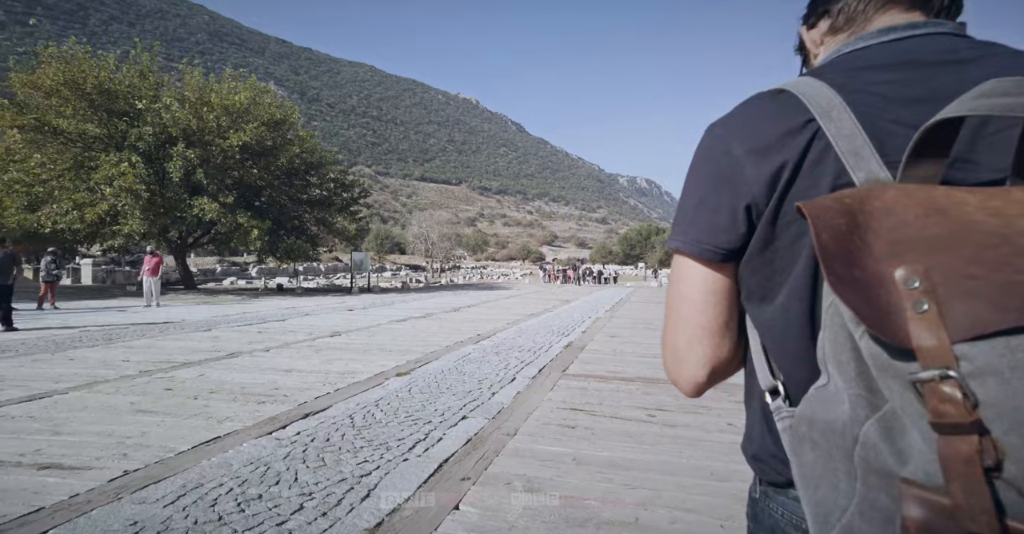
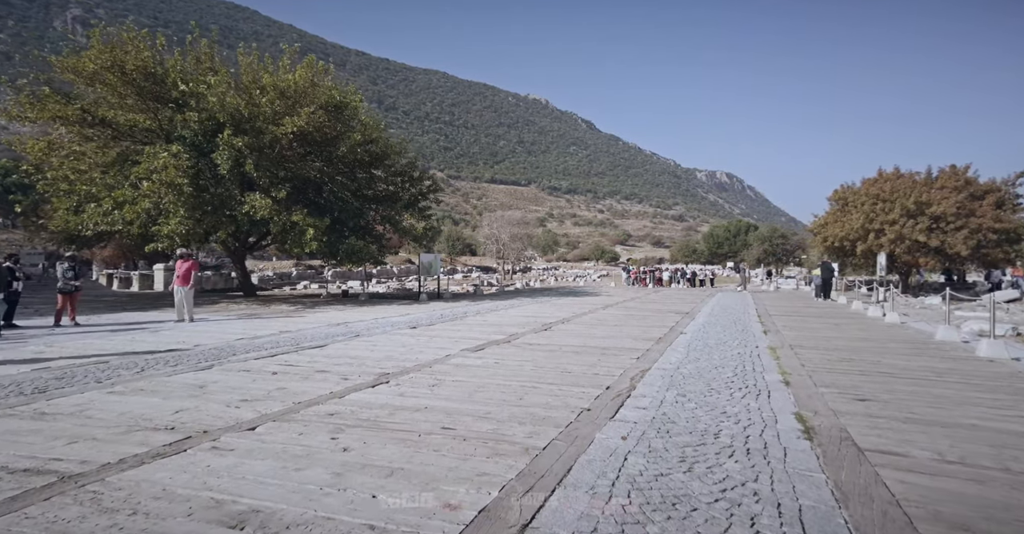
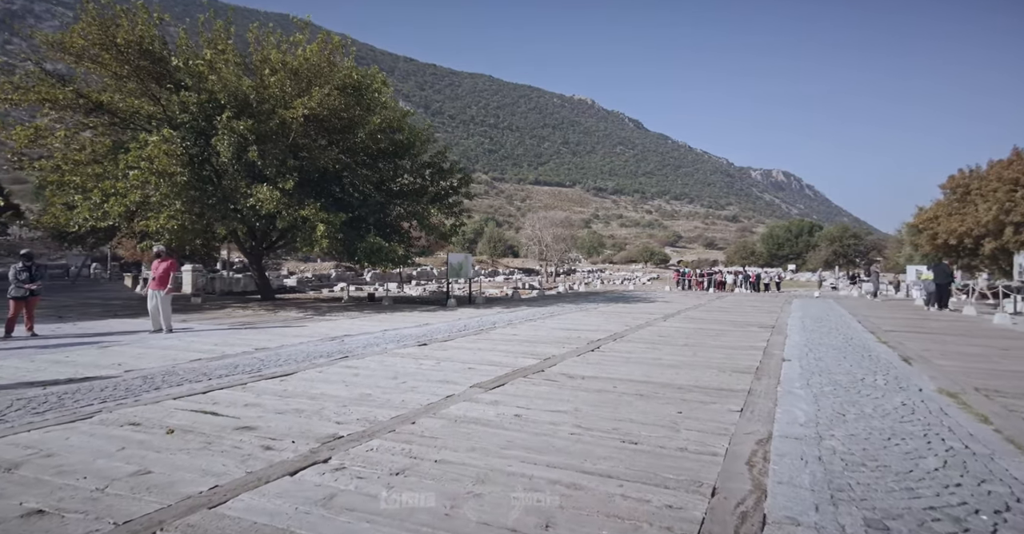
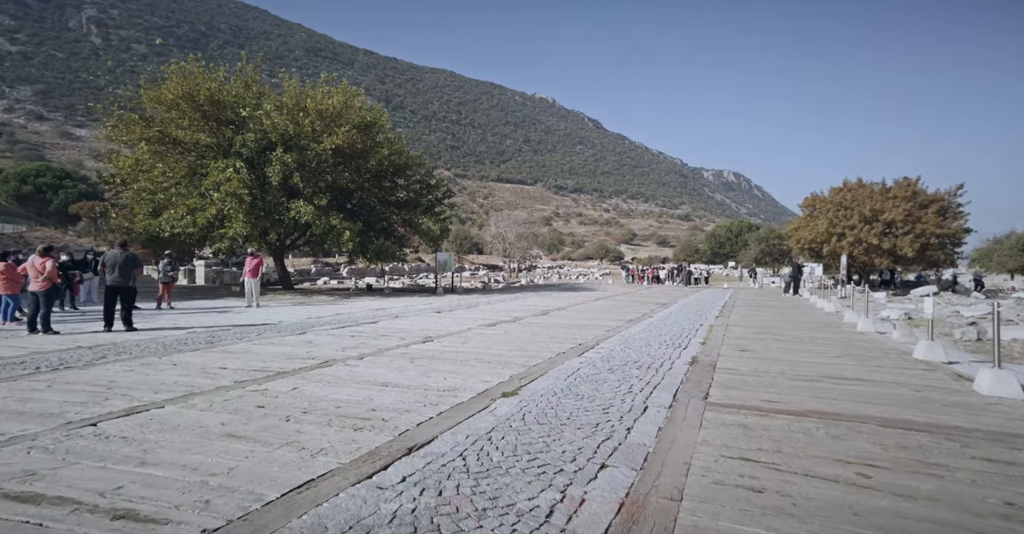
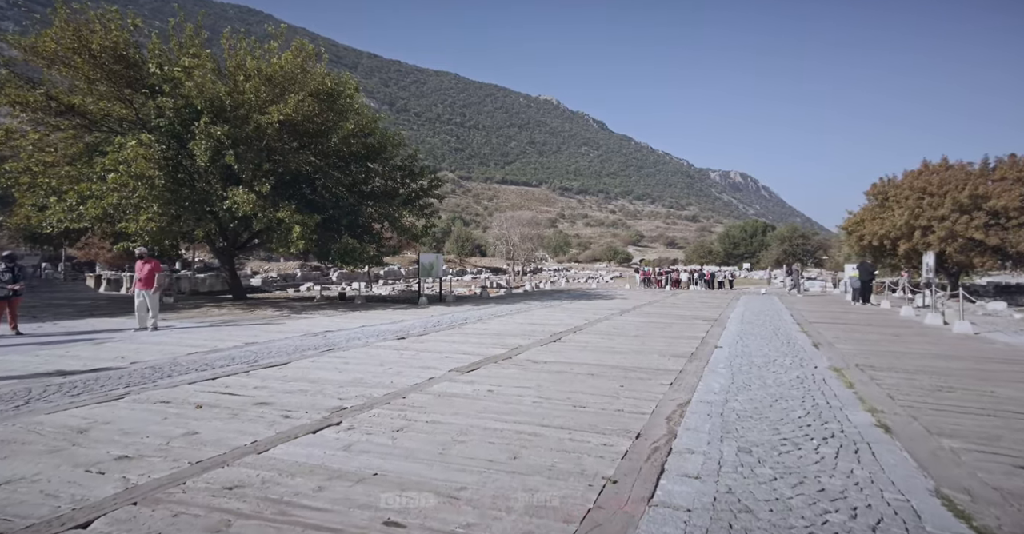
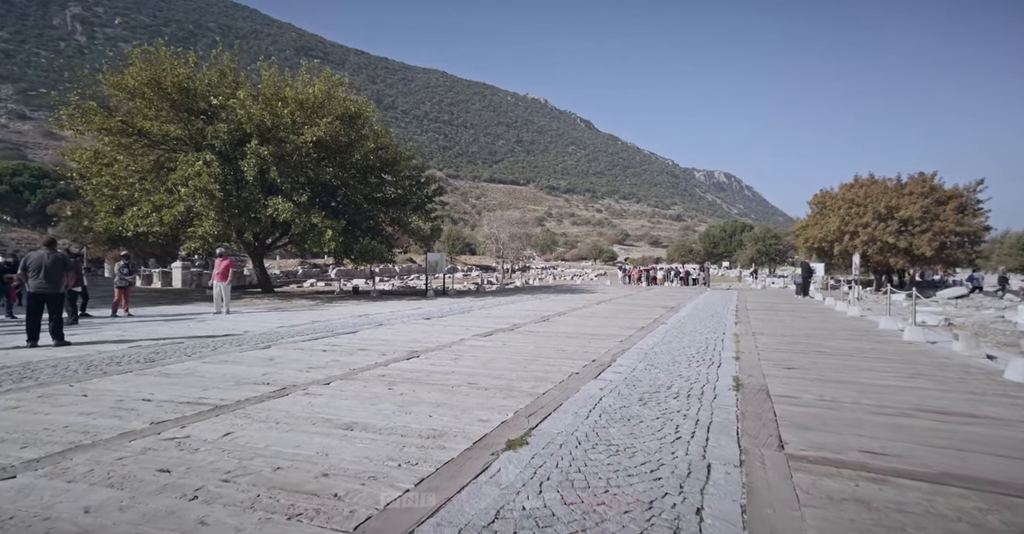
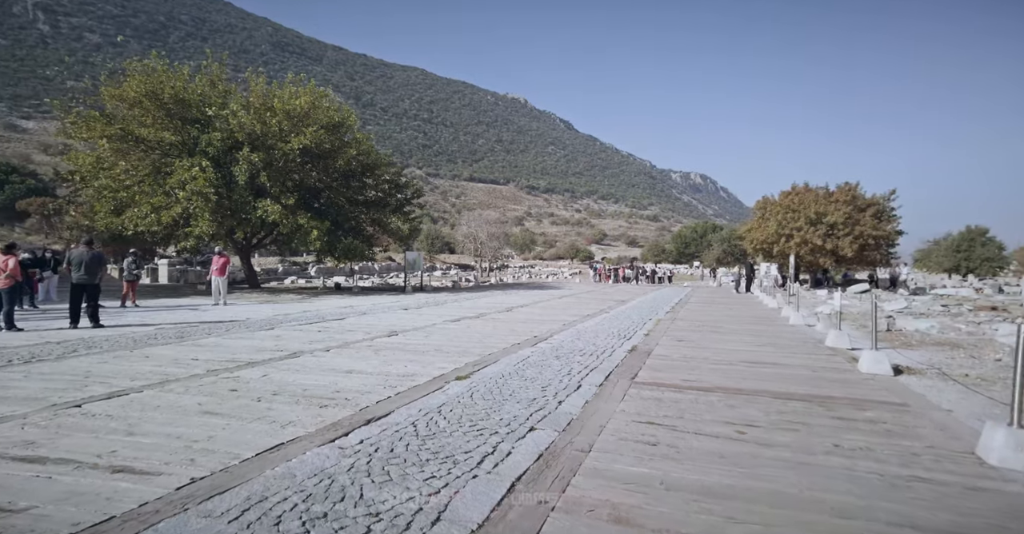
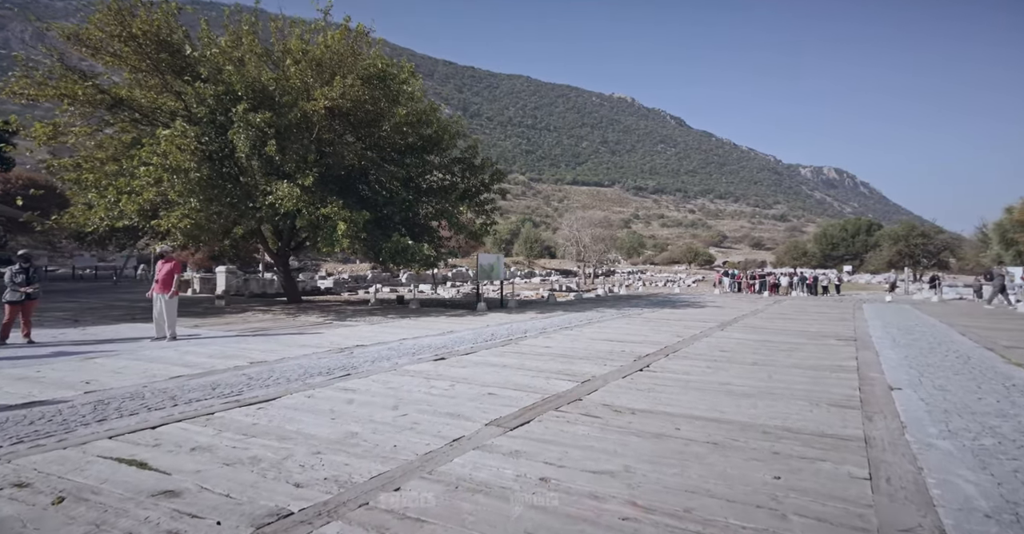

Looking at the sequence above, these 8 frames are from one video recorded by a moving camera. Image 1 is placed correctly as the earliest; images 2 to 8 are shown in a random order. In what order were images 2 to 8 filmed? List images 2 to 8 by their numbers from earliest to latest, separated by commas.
7, 4, 6, 2, 5, 3, 8
